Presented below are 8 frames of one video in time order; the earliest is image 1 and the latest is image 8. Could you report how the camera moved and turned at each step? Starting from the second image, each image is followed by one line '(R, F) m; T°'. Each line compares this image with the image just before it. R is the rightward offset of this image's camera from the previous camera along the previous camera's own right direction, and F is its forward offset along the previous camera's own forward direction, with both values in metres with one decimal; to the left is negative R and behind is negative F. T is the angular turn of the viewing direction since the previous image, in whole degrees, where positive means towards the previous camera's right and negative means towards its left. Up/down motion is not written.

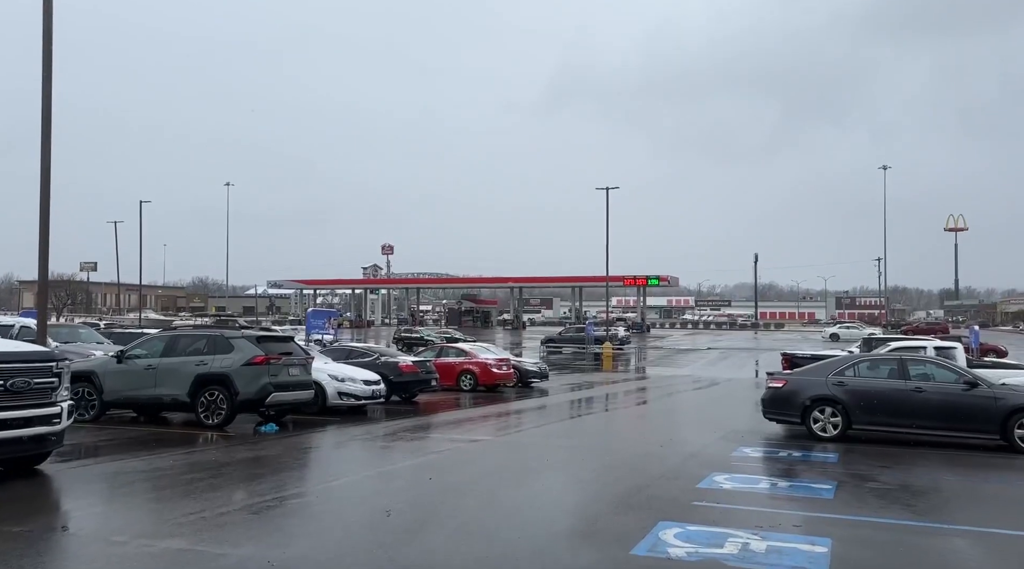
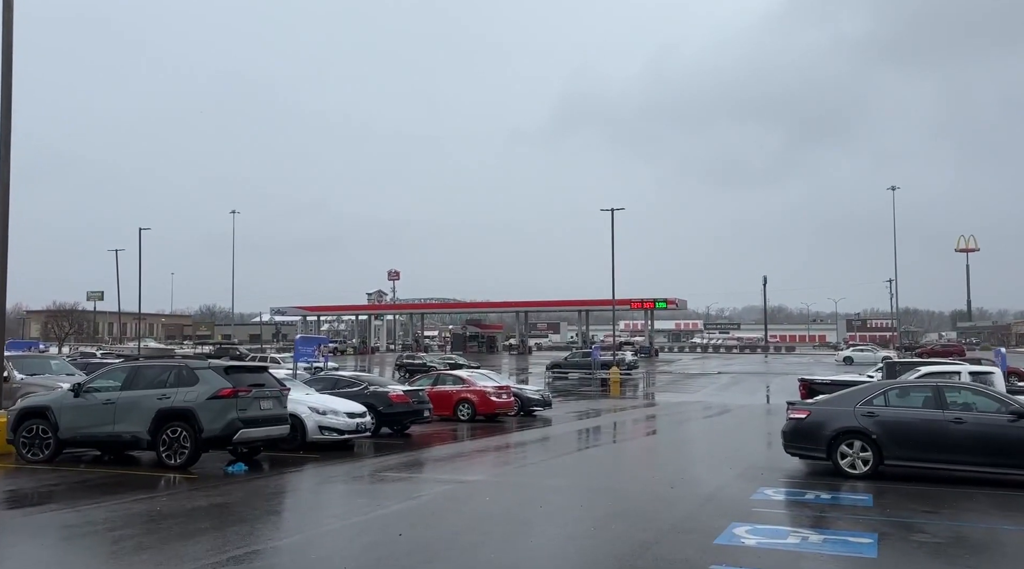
(+0.2, +1.3) m; -1°
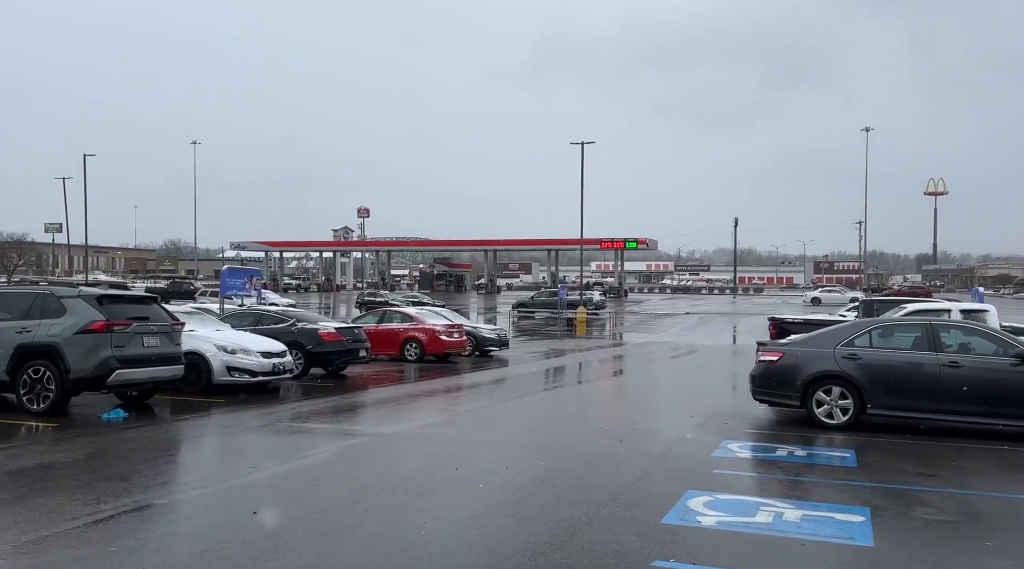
(+0.5, +1.9) m; +2°
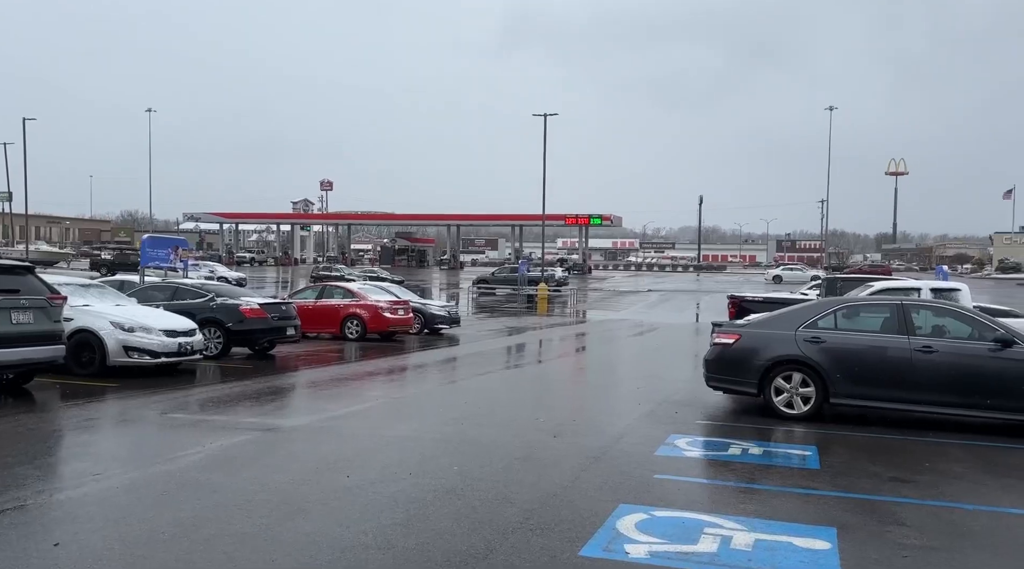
(+0.4, +1.2) m; +2°
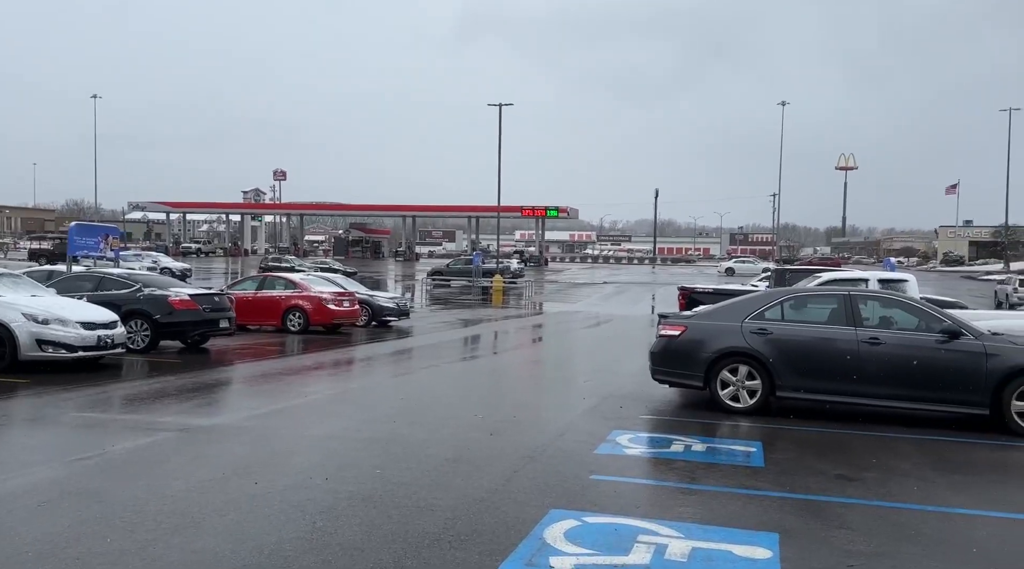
(+0.2, +0.4) m; +3°
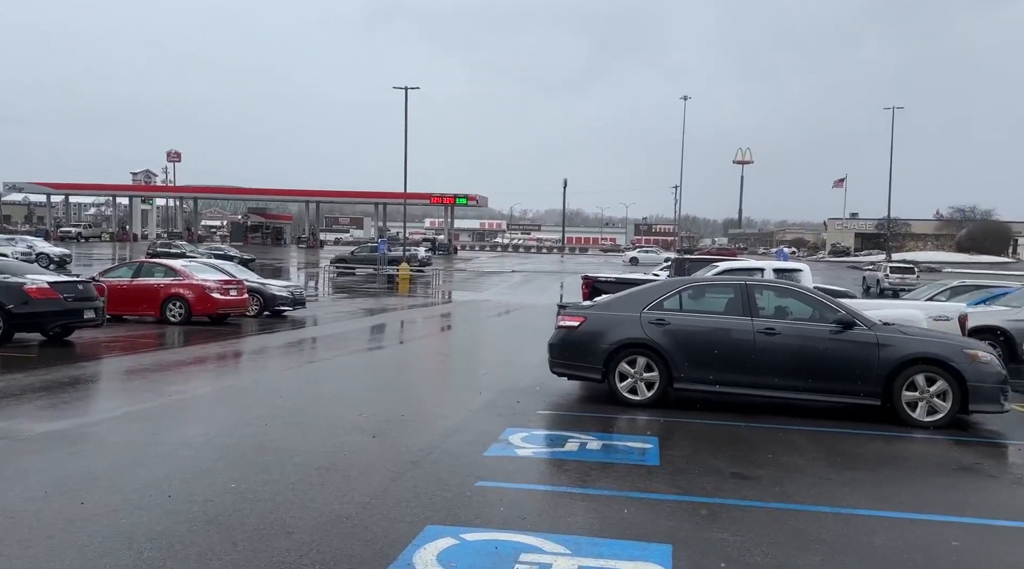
(+0.2, +0.5) m; +6°
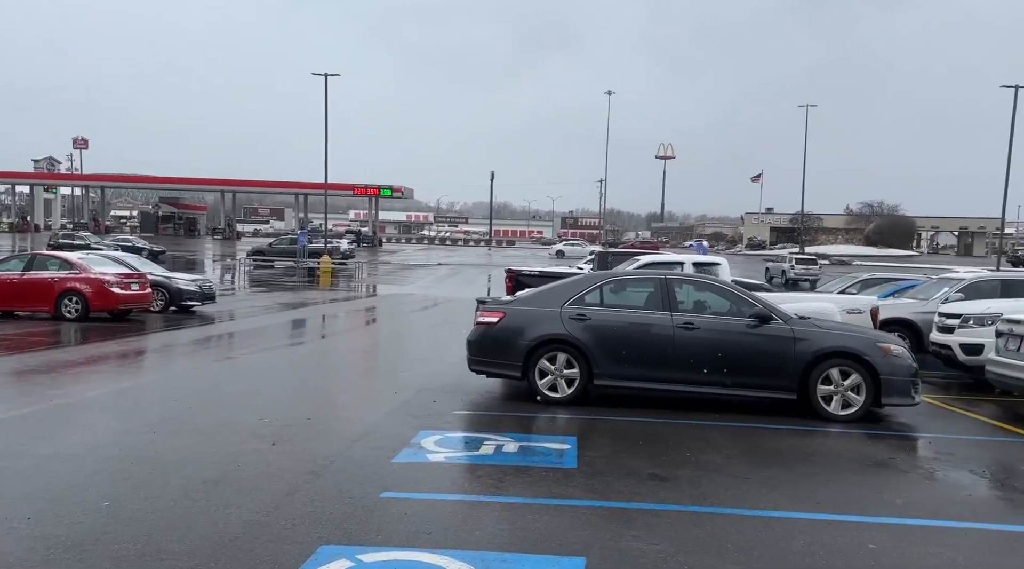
(+0.1, +0.3) m; +5°
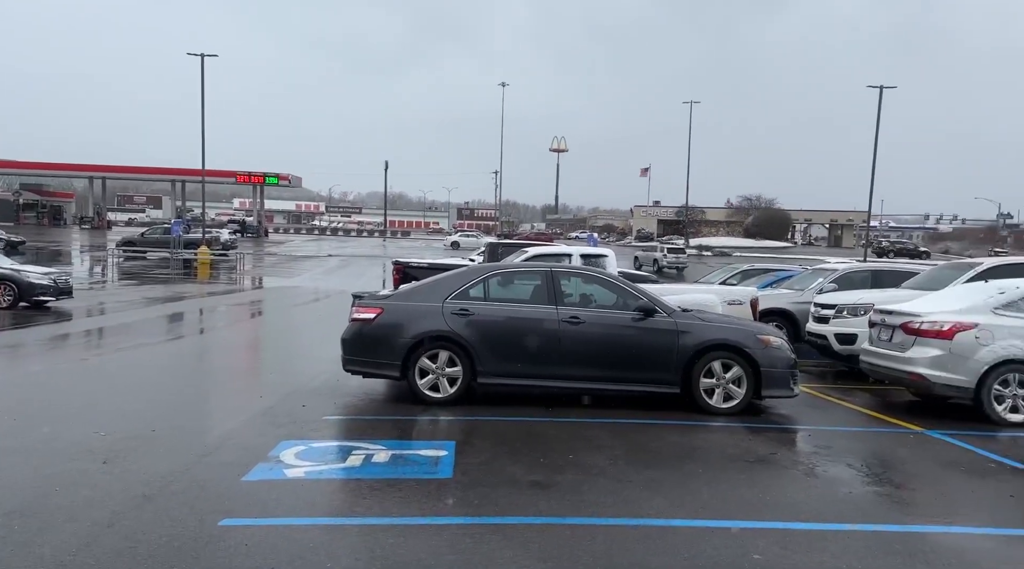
(+0.2, +0.4) m; +7°
